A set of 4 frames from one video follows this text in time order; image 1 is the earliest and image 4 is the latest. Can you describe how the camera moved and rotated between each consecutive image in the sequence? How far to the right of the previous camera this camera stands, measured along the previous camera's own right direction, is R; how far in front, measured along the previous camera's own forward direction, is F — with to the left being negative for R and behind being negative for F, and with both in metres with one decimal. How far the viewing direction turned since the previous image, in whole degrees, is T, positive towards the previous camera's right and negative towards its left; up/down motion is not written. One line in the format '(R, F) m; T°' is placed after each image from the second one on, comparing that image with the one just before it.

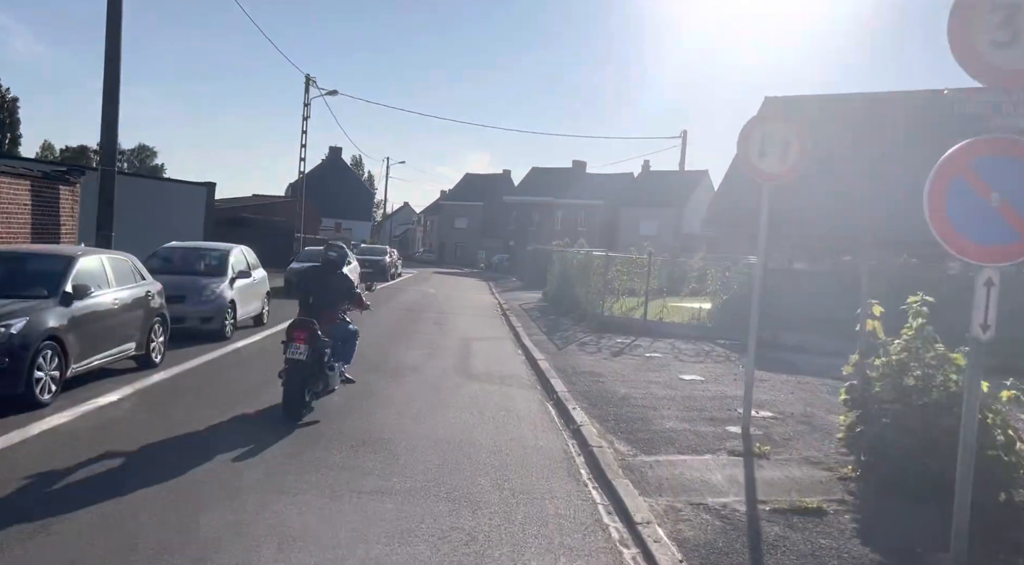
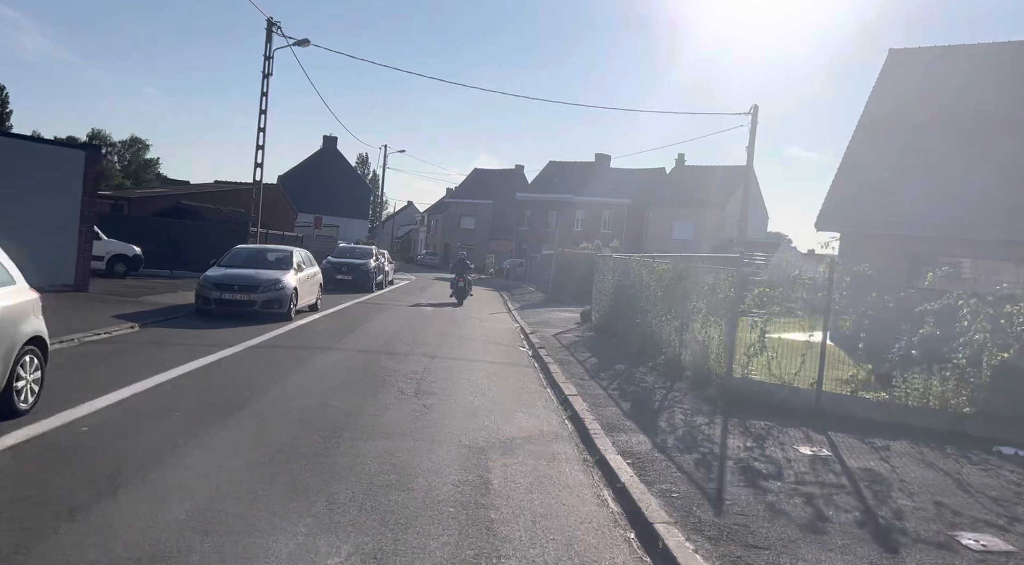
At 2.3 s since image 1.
(-0.6, +7.5) m; 0°
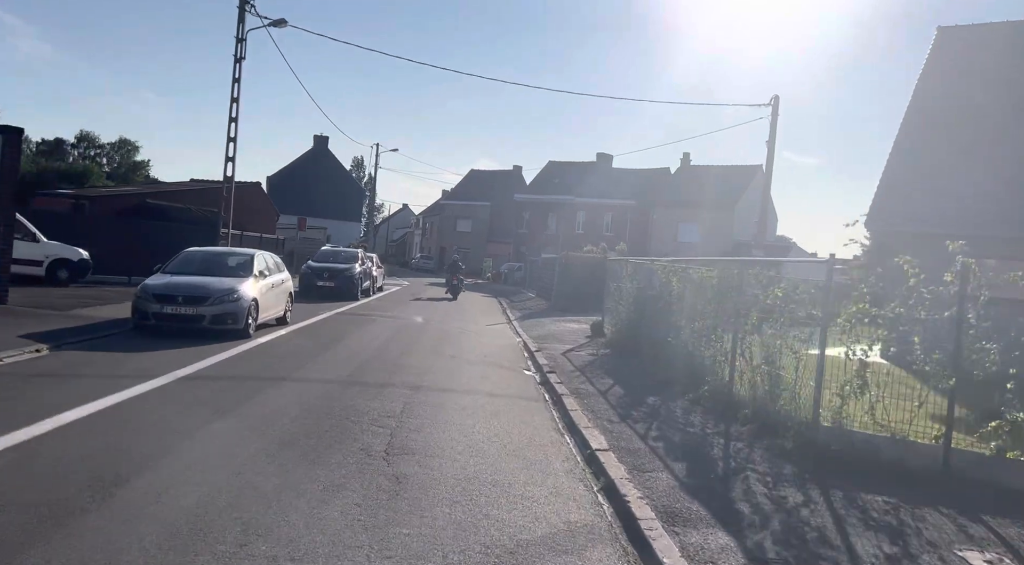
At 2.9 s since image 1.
(-0.1, +2.4) m; 0°
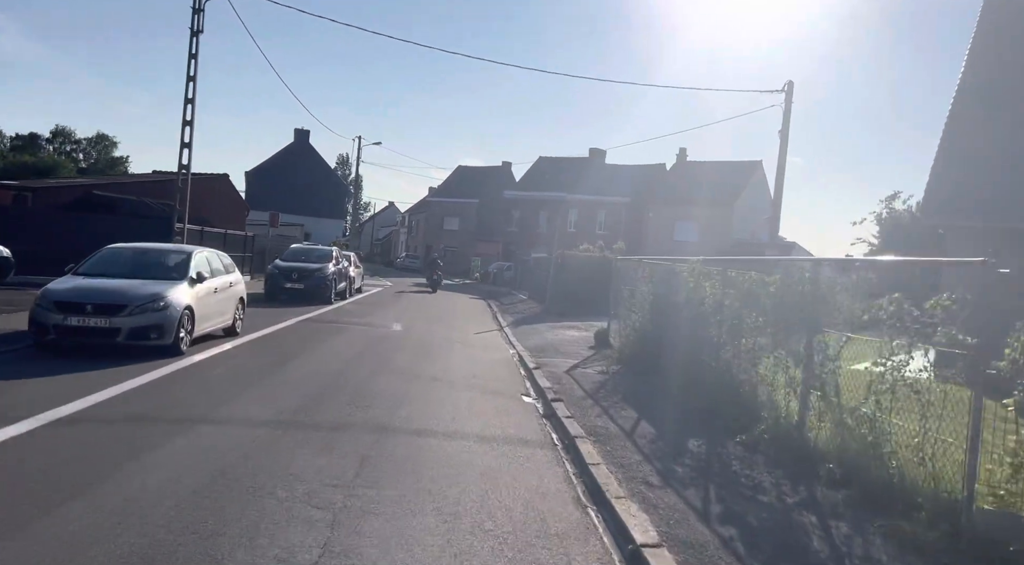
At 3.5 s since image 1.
(-0.1, +2.2) m; +1°
